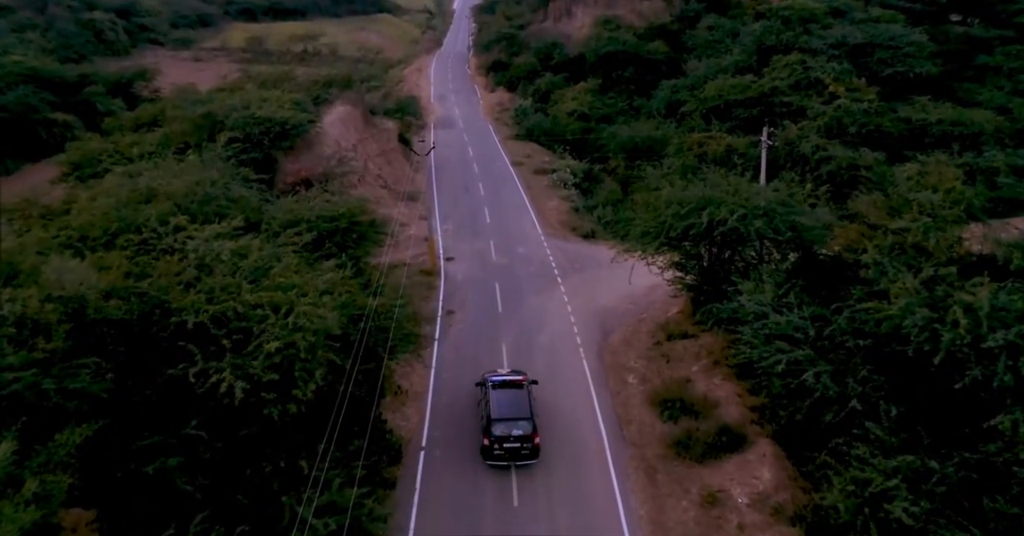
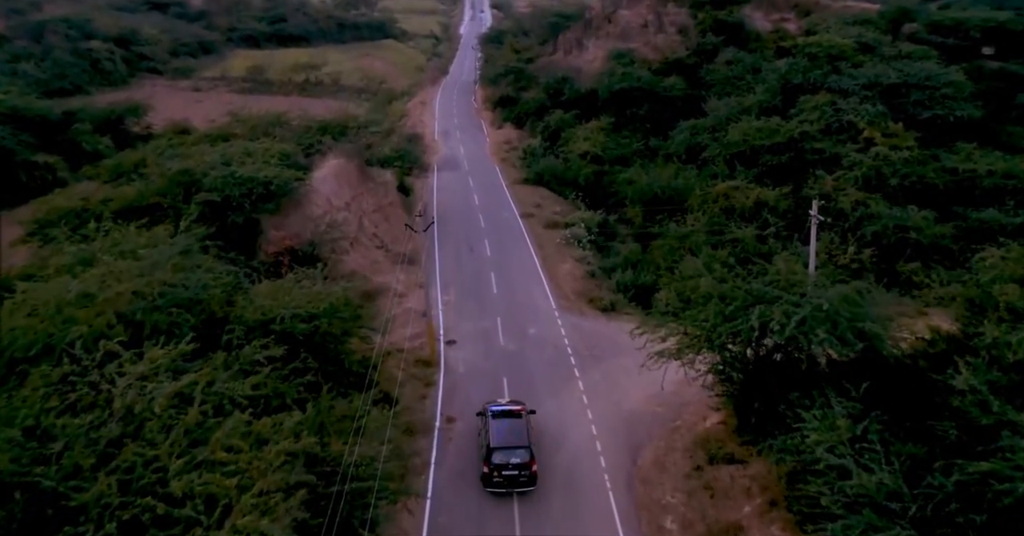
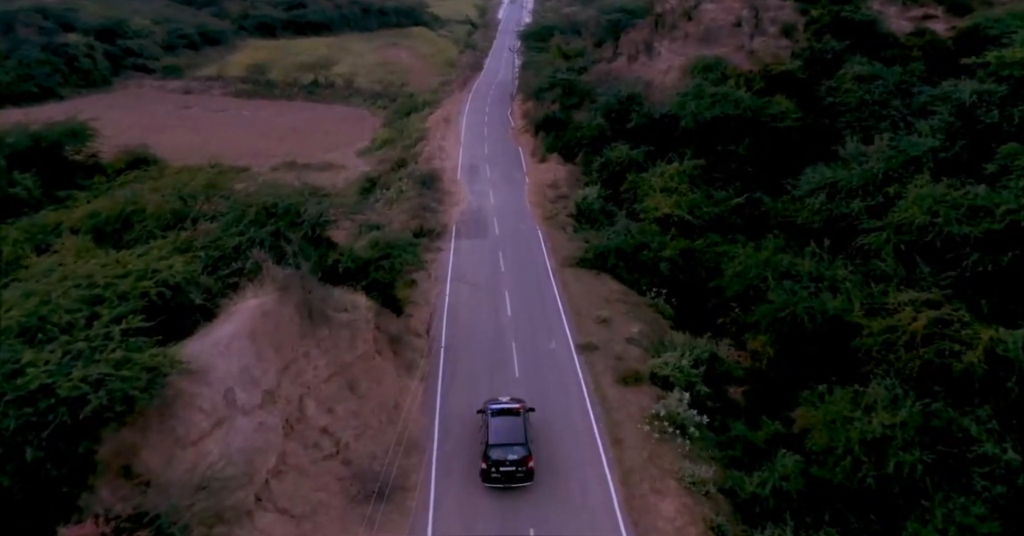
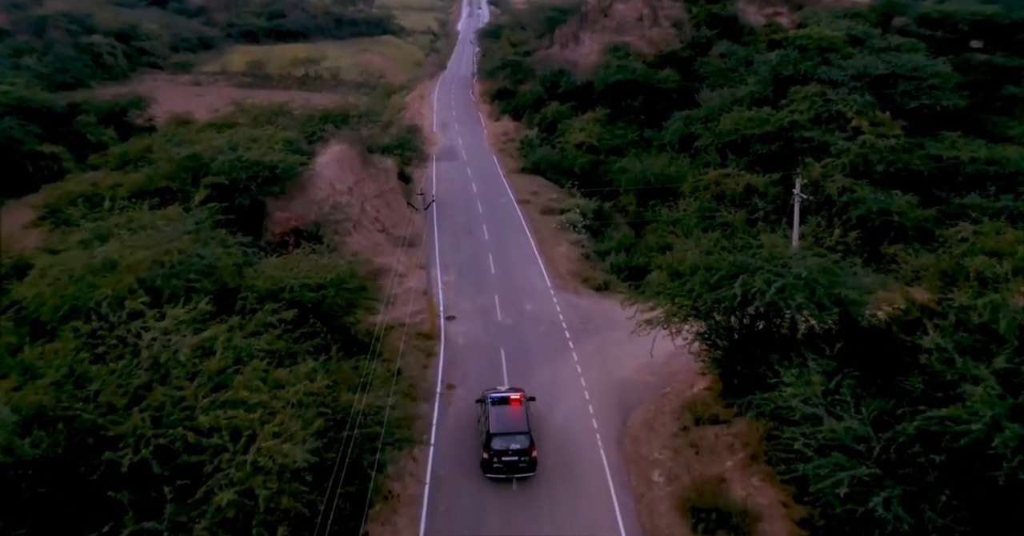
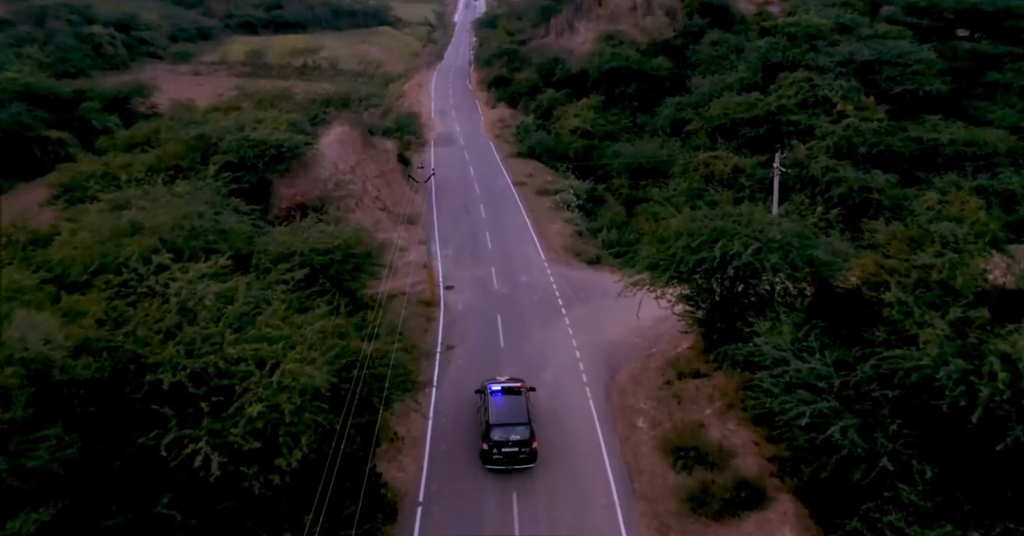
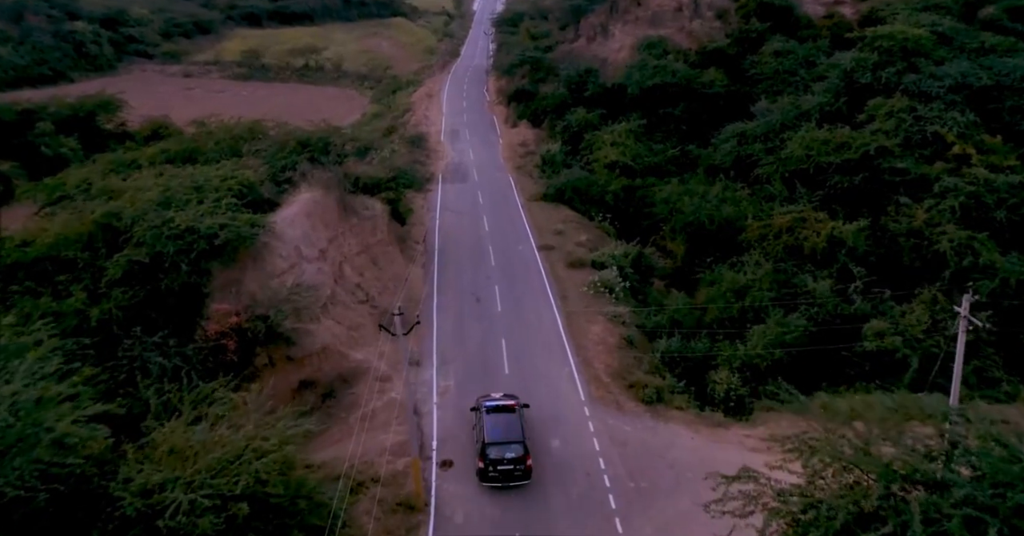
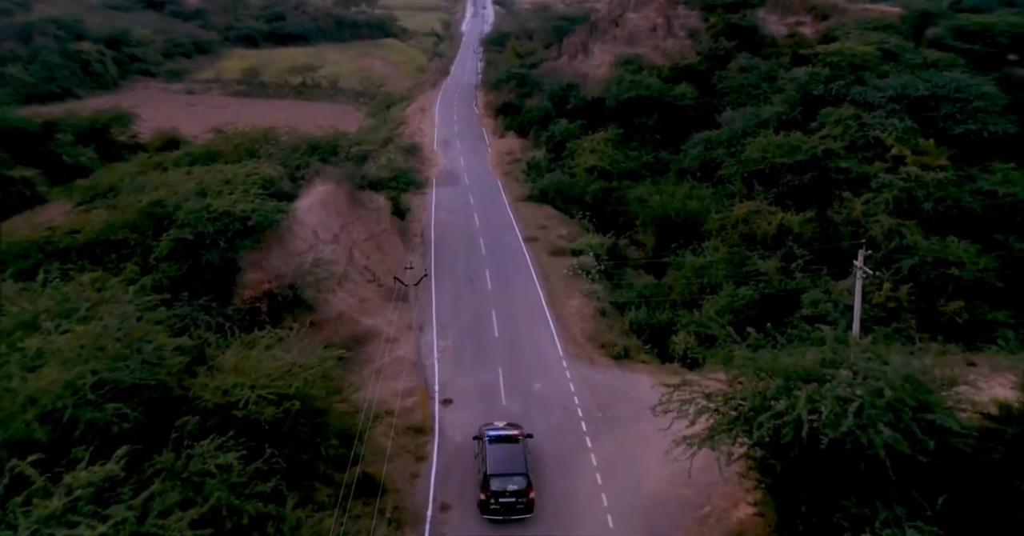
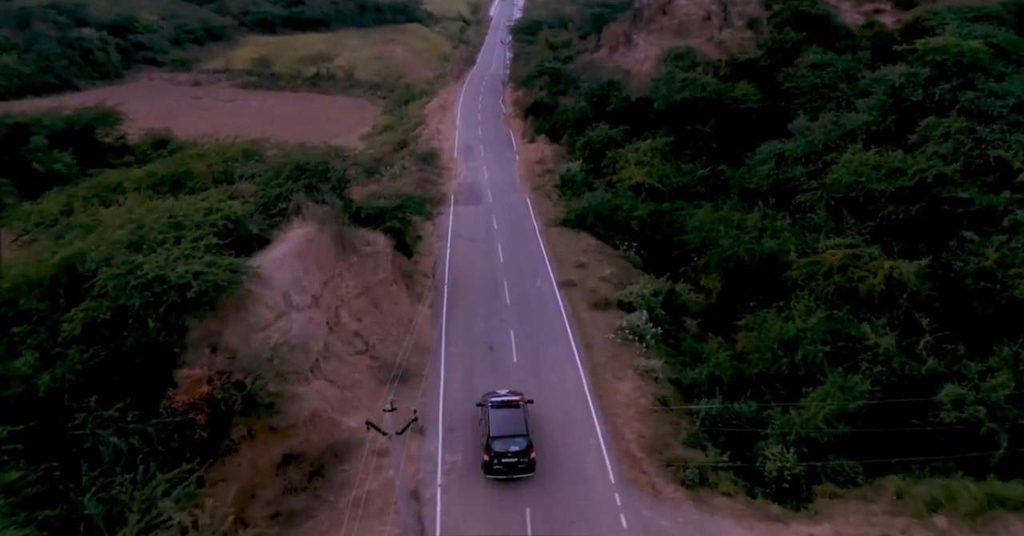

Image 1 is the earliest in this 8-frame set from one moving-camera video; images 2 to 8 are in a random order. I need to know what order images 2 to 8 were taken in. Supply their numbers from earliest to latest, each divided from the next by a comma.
5, 4, 2, 7, 6, 8, 3
